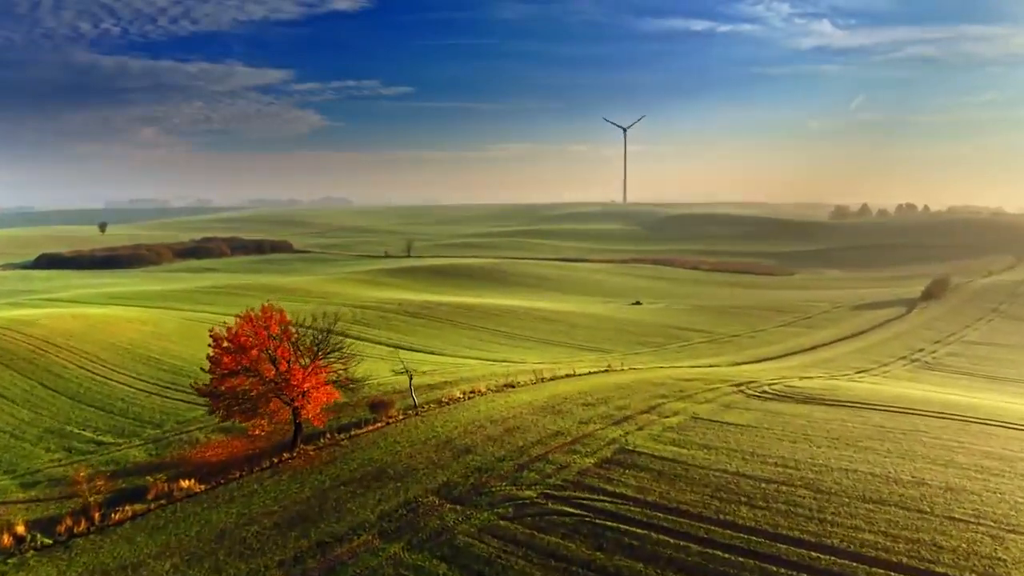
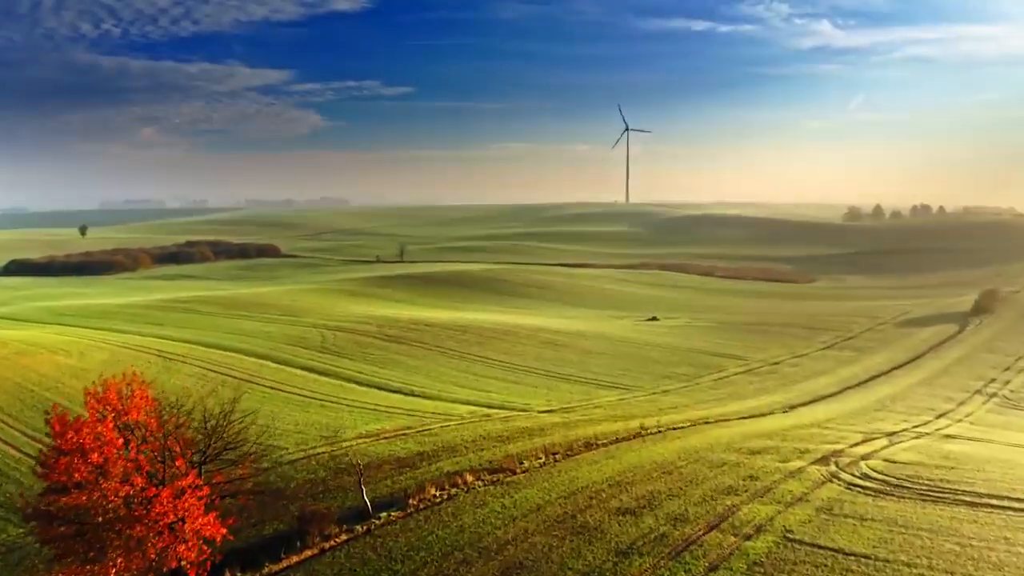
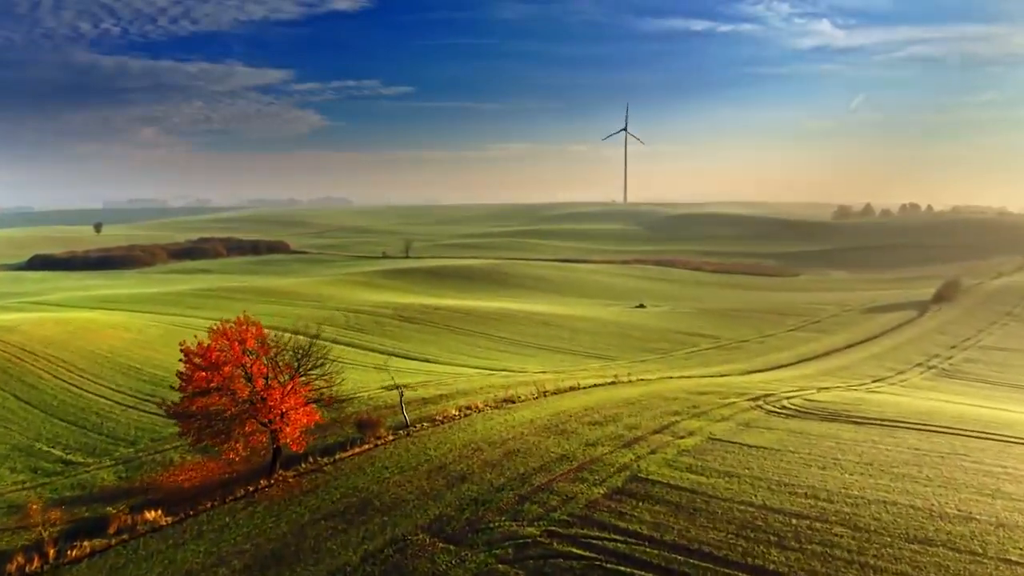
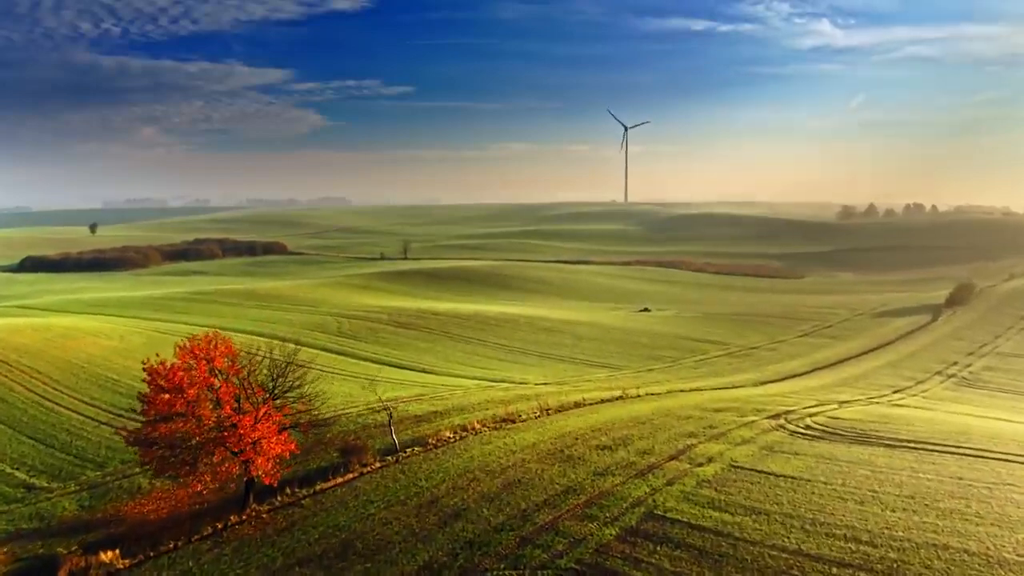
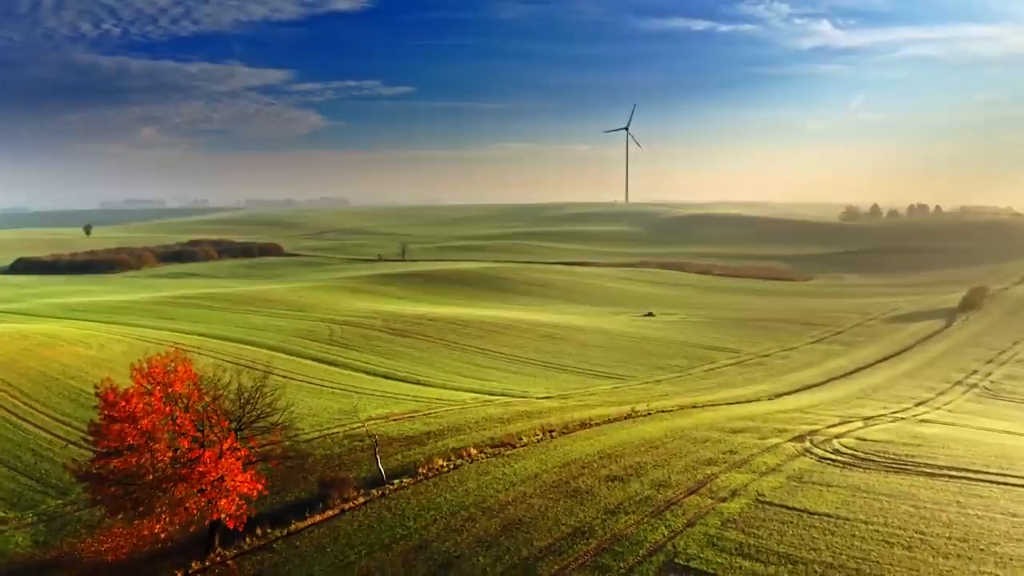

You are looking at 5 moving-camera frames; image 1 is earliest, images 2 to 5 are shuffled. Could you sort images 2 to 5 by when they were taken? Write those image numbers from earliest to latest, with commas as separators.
3, 4, 5, 2
